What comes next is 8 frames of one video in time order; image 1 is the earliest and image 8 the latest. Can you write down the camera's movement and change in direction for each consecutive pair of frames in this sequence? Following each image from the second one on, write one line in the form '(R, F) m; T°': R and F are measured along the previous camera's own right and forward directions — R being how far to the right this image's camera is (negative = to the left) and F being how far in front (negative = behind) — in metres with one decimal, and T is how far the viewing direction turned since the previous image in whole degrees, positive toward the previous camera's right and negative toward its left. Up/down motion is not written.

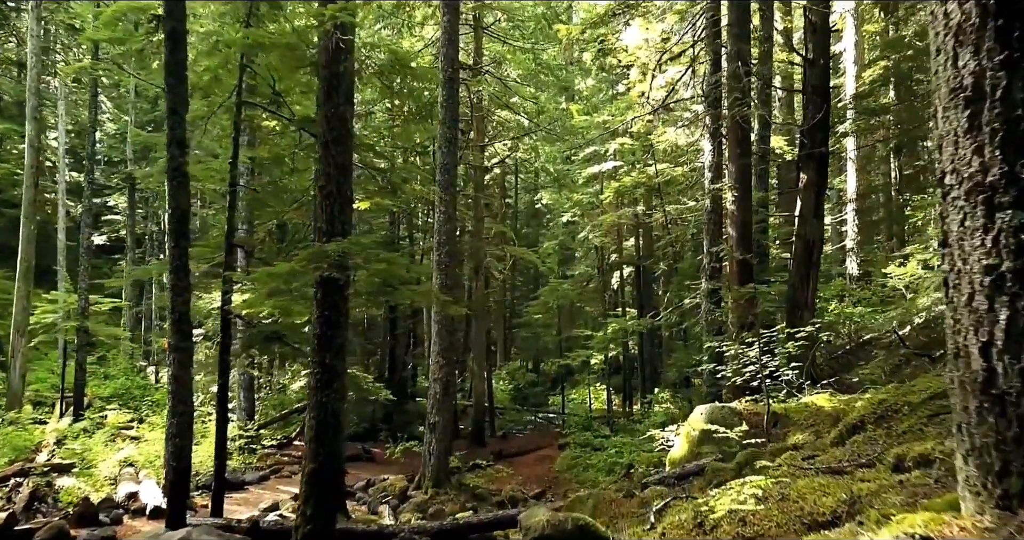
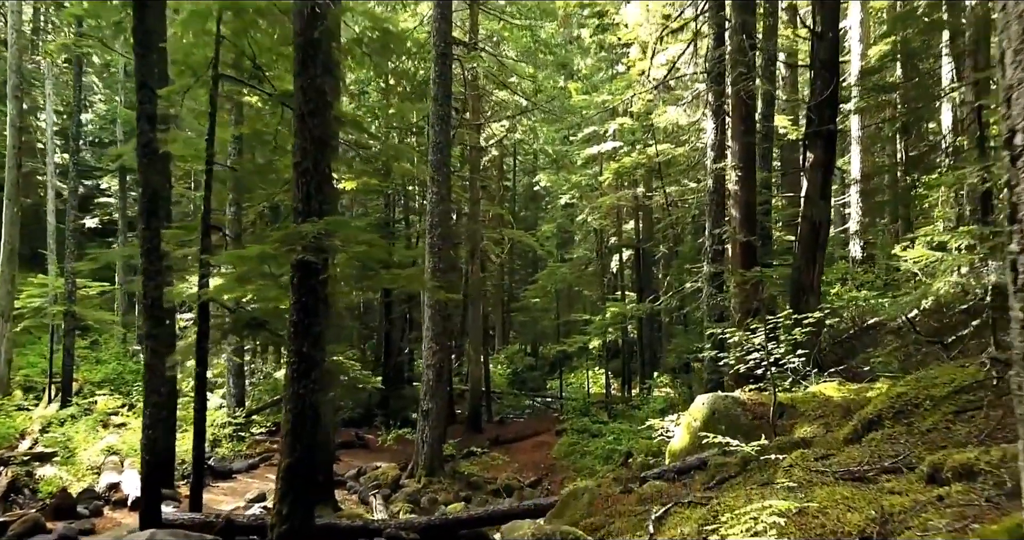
(+0.1, +0.4) m; 0°
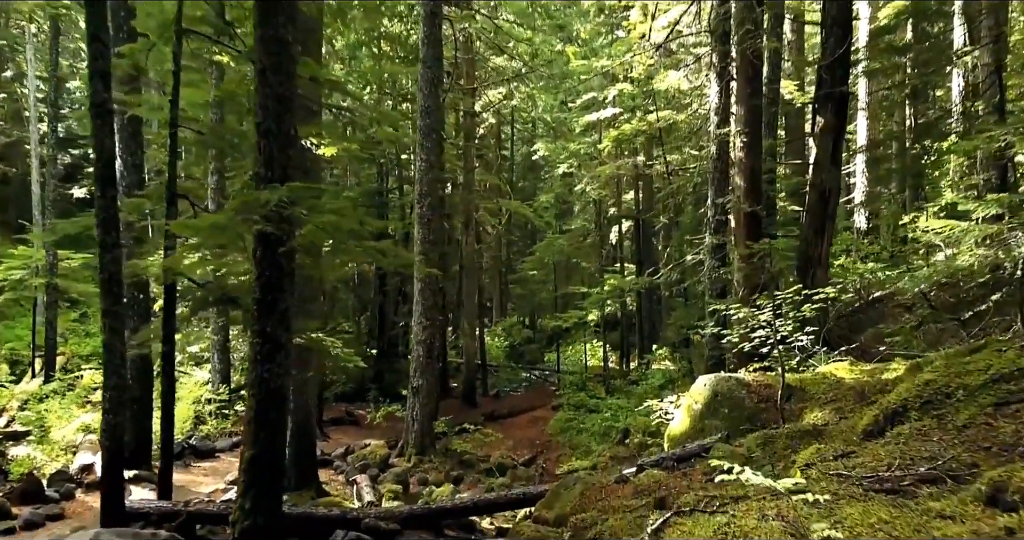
(+0.1, +0.5) m; 0°
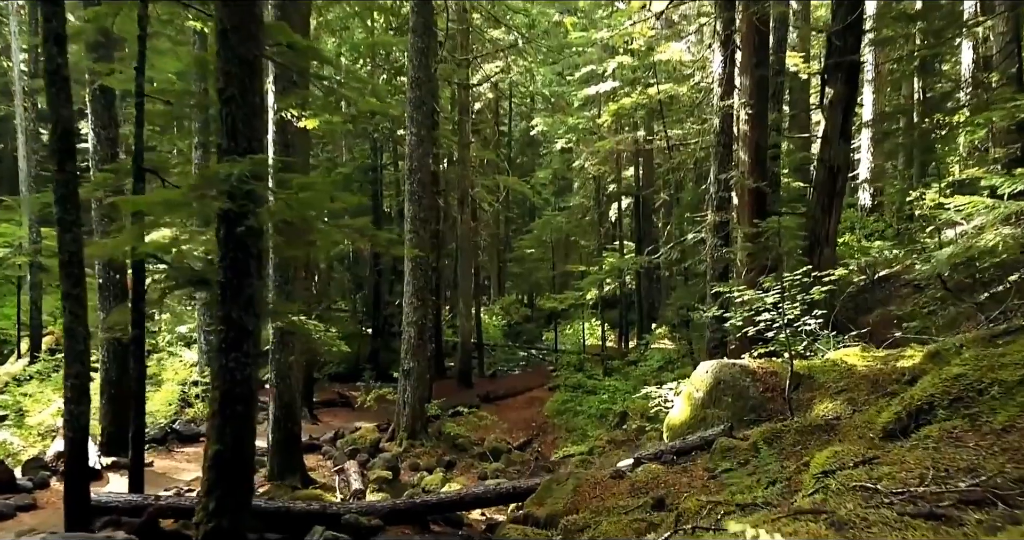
(+0.1, +0.4) m; 0°
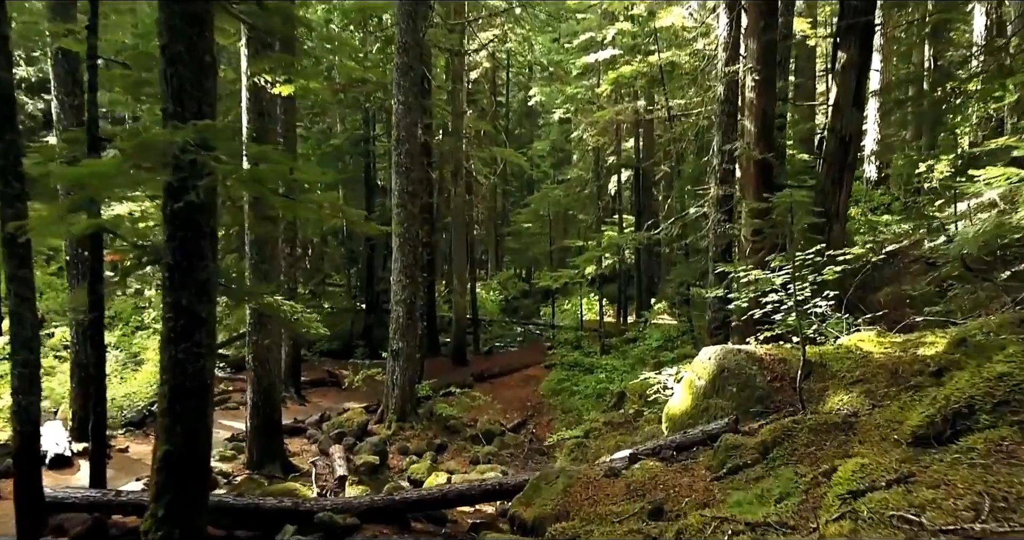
(+0.1, +0.5) m; 0°
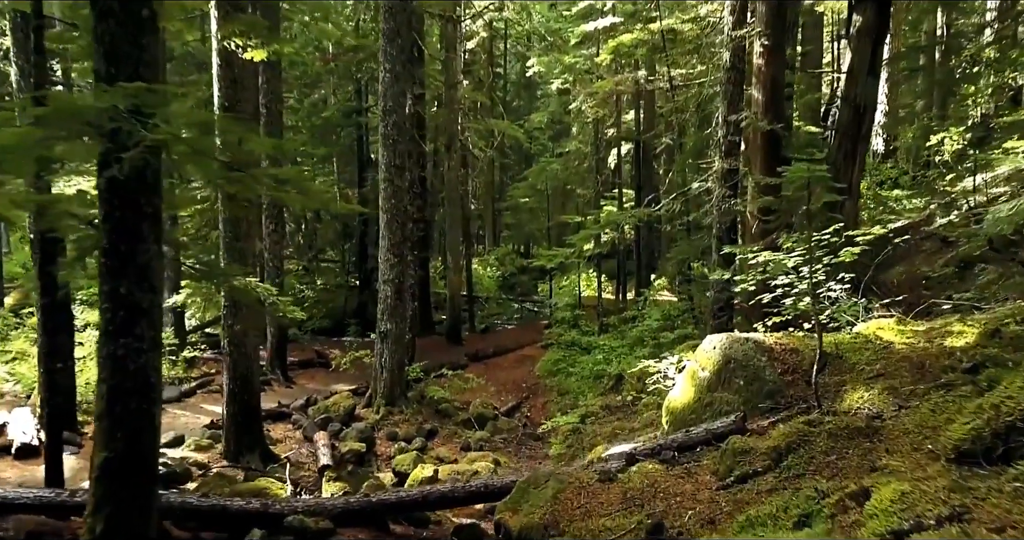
(+0.1, +0.5) m; 0°
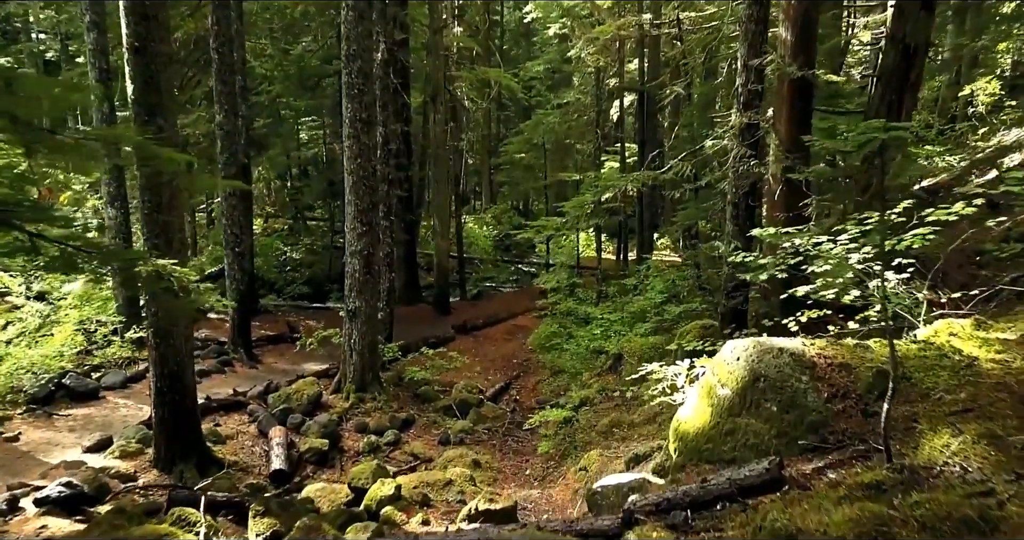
(+0.2, +1.3) m; 0°
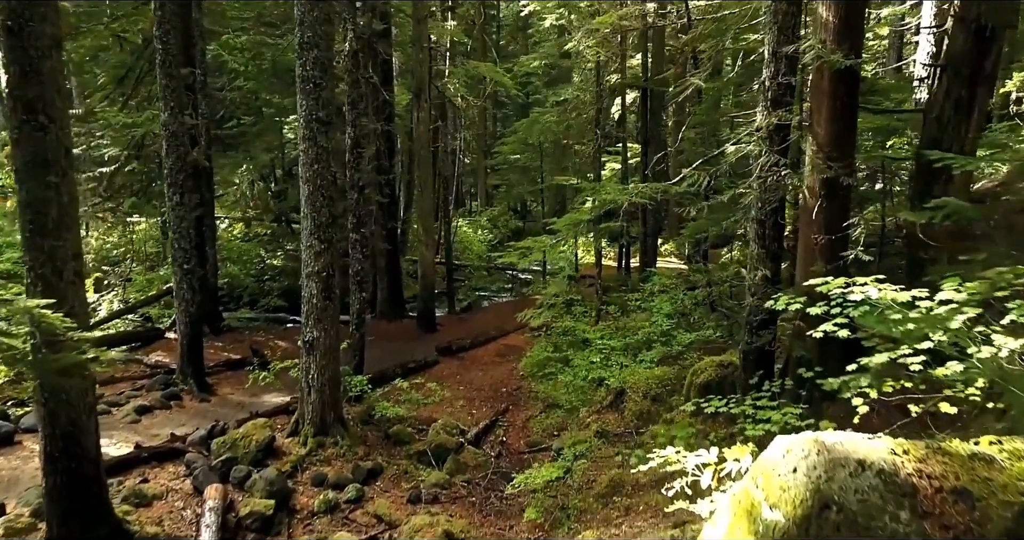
(+0.2, +1.3) m; 0°
